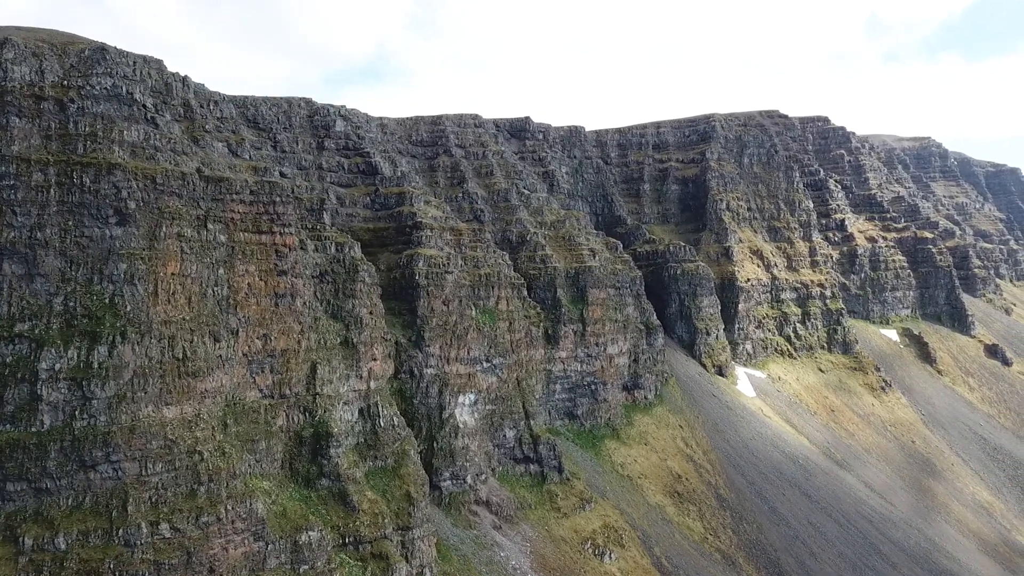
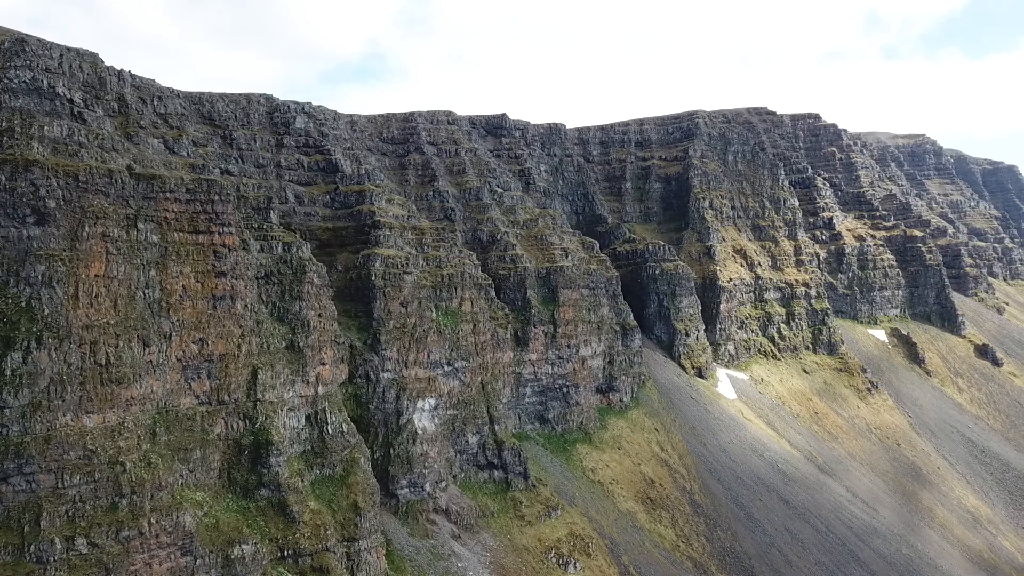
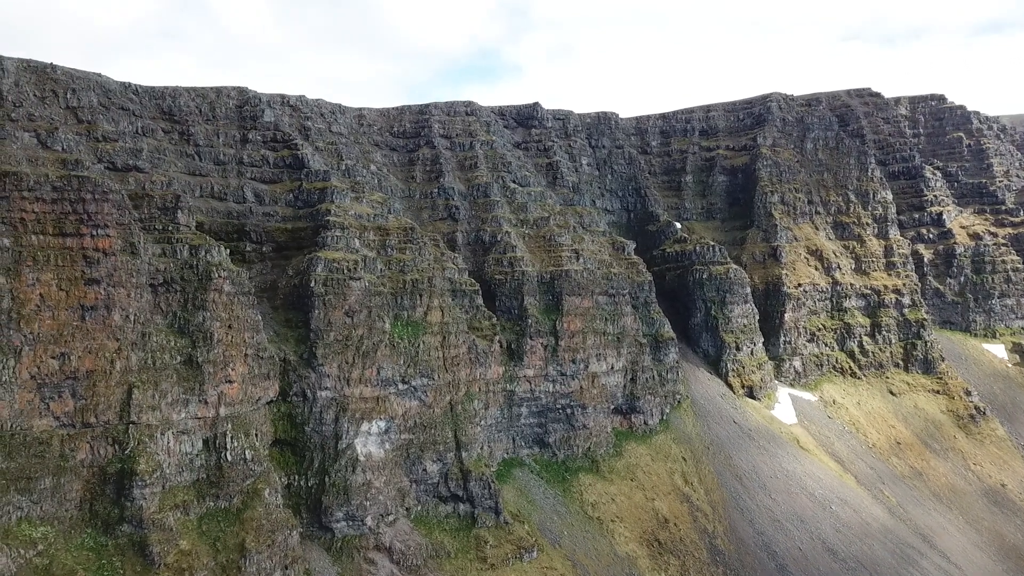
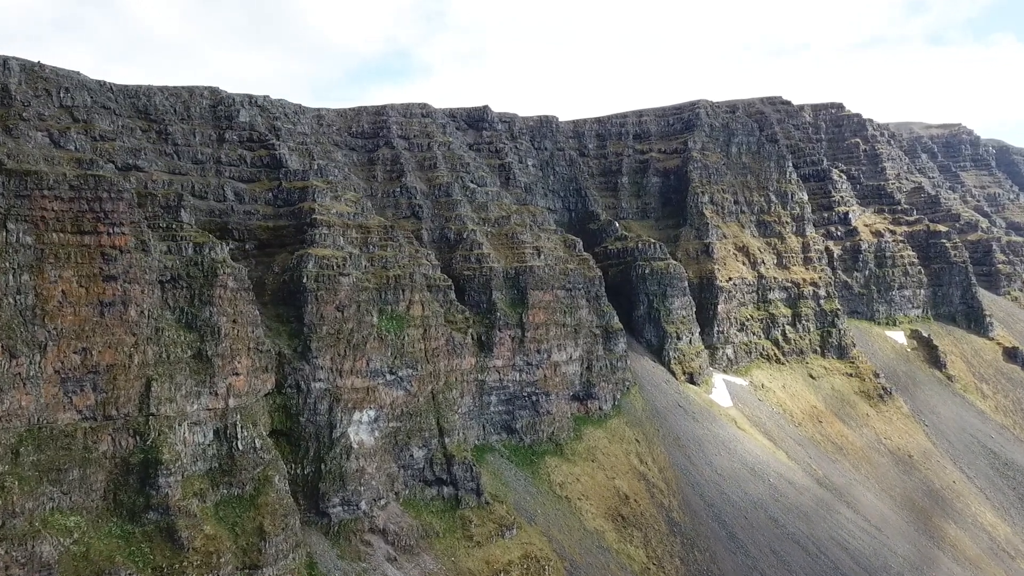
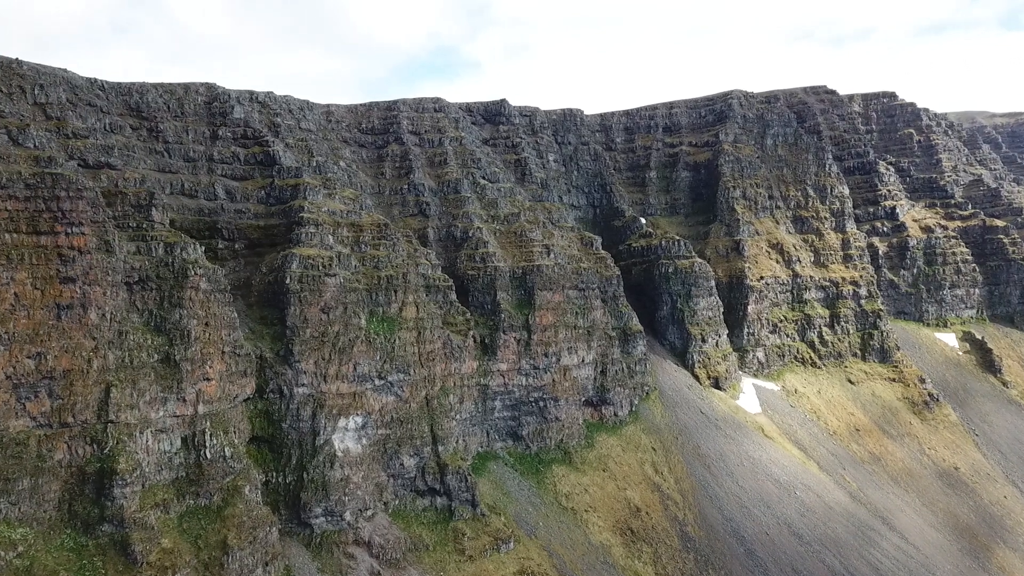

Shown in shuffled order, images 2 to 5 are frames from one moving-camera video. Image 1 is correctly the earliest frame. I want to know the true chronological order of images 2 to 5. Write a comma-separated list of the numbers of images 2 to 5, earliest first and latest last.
2, 4, 5, 3
